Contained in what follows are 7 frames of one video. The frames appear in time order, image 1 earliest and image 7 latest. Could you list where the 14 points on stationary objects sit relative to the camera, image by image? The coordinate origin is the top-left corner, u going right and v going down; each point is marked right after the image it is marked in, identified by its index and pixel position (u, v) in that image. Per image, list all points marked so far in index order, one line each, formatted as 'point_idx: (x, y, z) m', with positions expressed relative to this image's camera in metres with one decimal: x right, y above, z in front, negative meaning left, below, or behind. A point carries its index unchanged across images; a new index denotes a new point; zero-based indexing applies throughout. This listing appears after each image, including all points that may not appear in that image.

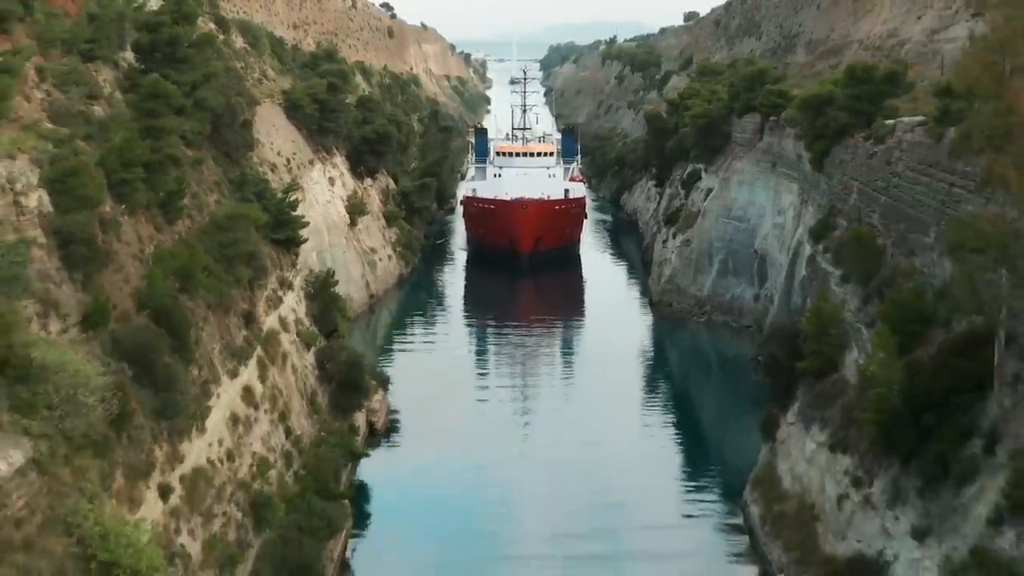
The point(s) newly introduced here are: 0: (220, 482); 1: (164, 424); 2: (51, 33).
0: (-3.2, -2.2, +15.2) m
1: (-3.6, -1.4, +14.0) m
2: (-6.3, +3.5, +18.7) m
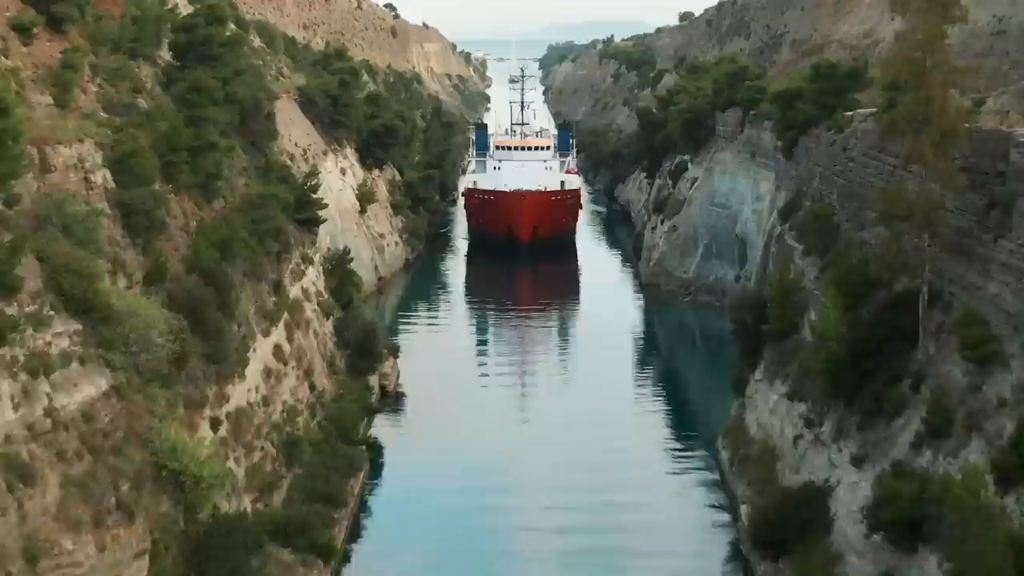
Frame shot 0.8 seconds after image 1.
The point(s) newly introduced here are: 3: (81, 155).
0: (-3.3, -1.7, +17.6) m
1: (-3.6, -1.0, +16.4) m
2: (-6.4, +3.9, +21.1) m
3: (-5.2, +1.6, +16.4) m
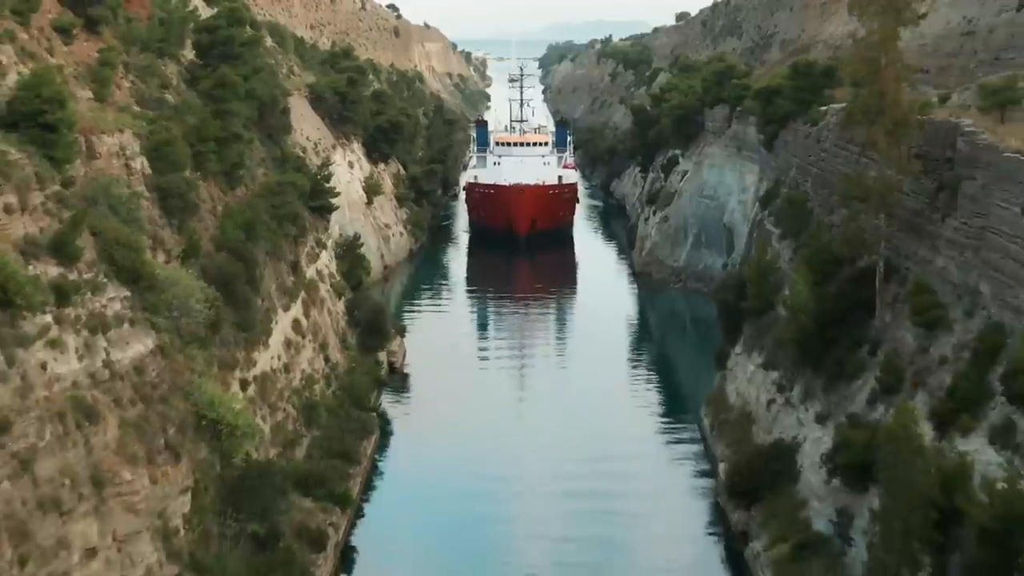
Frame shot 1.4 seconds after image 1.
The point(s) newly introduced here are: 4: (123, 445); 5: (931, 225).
0: (-3.3, -1.4, +19.4) m
1: (-3.6, -0.6, +18.2) m
2: (-6.4, +4.3, +22.9) m
3: (-5.2, +1.9, +18.2) m
4: (-3.9, -1.6, +13.6) m
5: (+5.4, +0.8, +17.5) m
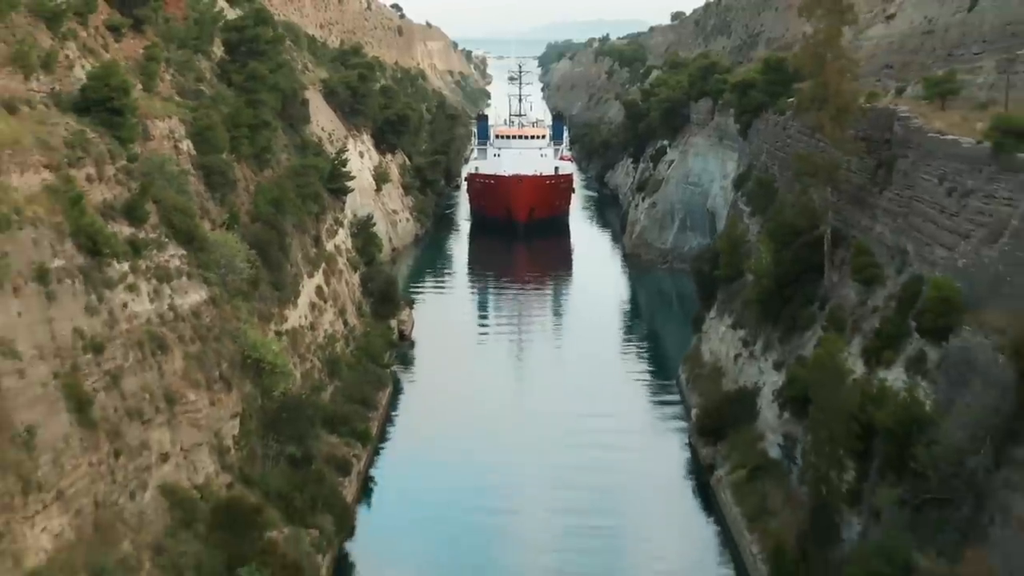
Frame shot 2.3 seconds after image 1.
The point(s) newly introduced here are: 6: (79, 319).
0: (-3.3, -0.8, +22.2) m
1: (-3.6, -0.1, +21.0) m
2: (-6.4, +4.8, +25.7) m
3: (-5.2, +2.4, +21.0) m
4: (-3.9, -1.0, +16.4) m
5: (+5.3, +1.4, +20.3) m
6: (-4.6, -0.3, +14.5) m
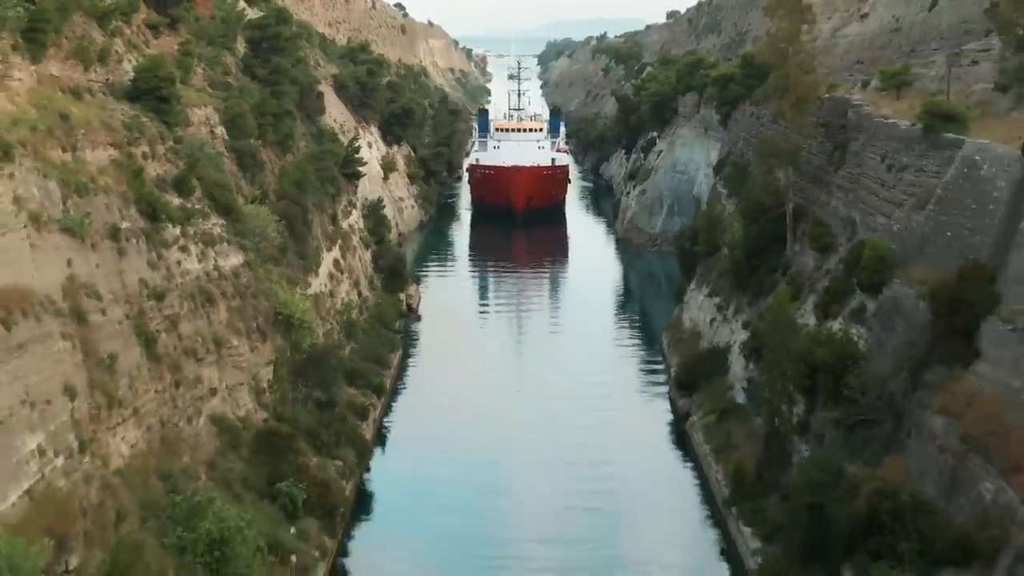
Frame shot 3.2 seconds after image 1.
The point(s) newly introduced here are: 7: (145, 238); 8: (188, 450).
0: (-3.3, -0.3, +24.9) m
1: (-3.7, +0.4, +23.6) m
2: (-6.4, +5.3, +28.3) m
3: (-5.2, +3.0, +23.6) m
4: (-4.0, -0.5, +19.1) m
5: (+5.3, +1.9, +22.9) m
6: (-4.6, +0.2, +17.1) m
7: (-4.7, +0.6, +17.6) m
8: (-3.9, -2.0, +16.4) m
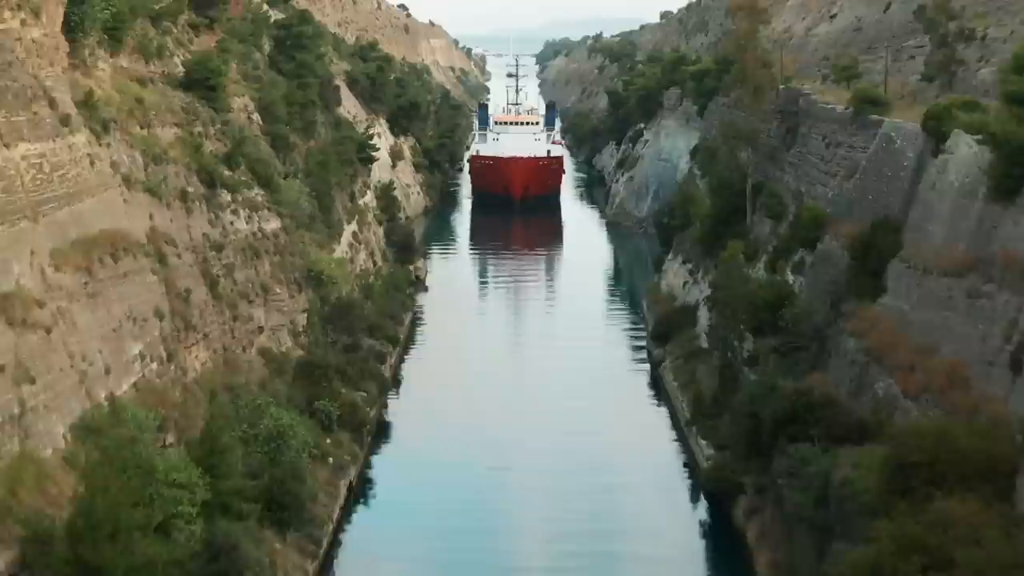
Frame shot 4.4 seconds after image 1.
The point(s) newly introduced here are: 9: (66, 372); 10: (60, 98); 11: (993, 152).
0: (-3.4, +0.4, +28.5) m
1: (-3.7, +1.2, +27.3) m
2: (-6.5, +6.0, +32.0) m
3: (-5.3, +3.7, +27.3) m
4: (-4.0, +0.2, +22.7) m
5: (+5.2, +2.6, +26.6) m
6: (-4.7, +0.9, +20.8) m
7: (-4.8, +1.4, +21.2) m
8: (-3.9, -1.2, +20.0) m
9: (-4.7, -0.9, +14.4) m
10: (-5.7, +2.4, +17.0) m
11: (+5.6, +1.6, +15.8) m
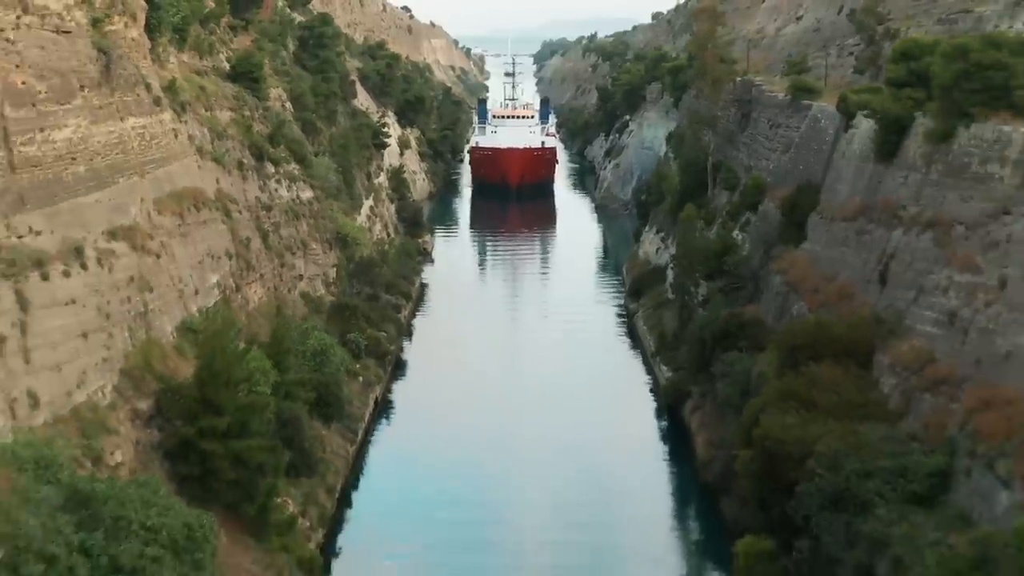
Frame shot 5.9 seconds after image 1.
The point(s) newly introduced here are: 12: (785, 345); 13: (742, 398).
0: (-3.5, +1.3, +33.2) m
1: (-3.8, +2.0, +32.0) m
2: (-6.6, +6.9, +36.7) m
3: (-5.4, +4.6, +32.0) m
4: (-4.1, +1.1, +27.4) m
5: (+5.2, +3.5, +31.3) m
6: (-4.8, +1.8, +25.5) m
7: (-4.9, +2.2, +25.9) m
8: (-4.0, -0.4, +24.7) m
9: (-4.8, 0.0, +19.1) m
10: (-5.7, +3.3, +21.7) m
11: (+5.5, +2.5, +20.5) m
12: (+3.6, -0.7, +18.1) m
13: (+3.4, -1.6, +19.9) m
